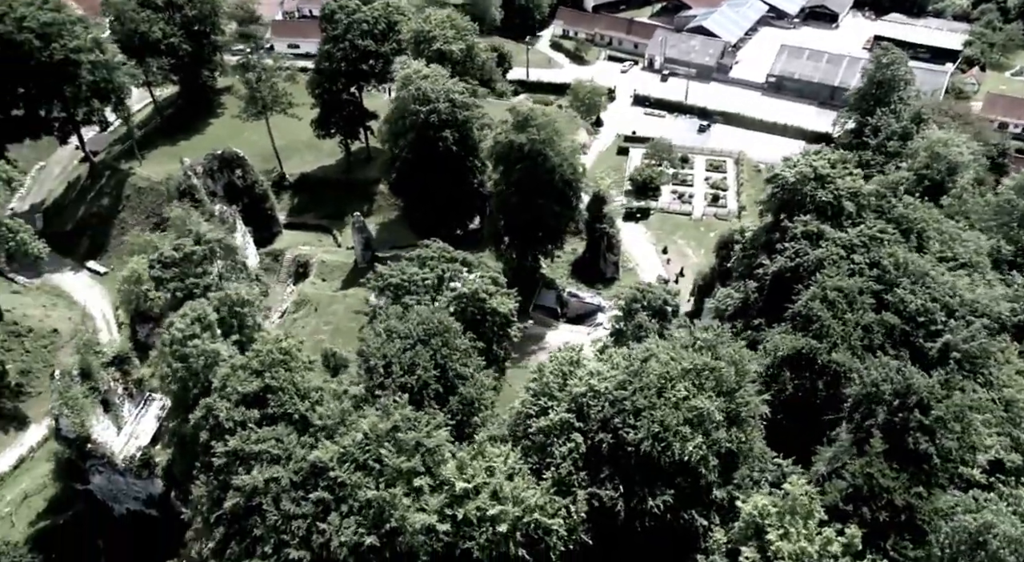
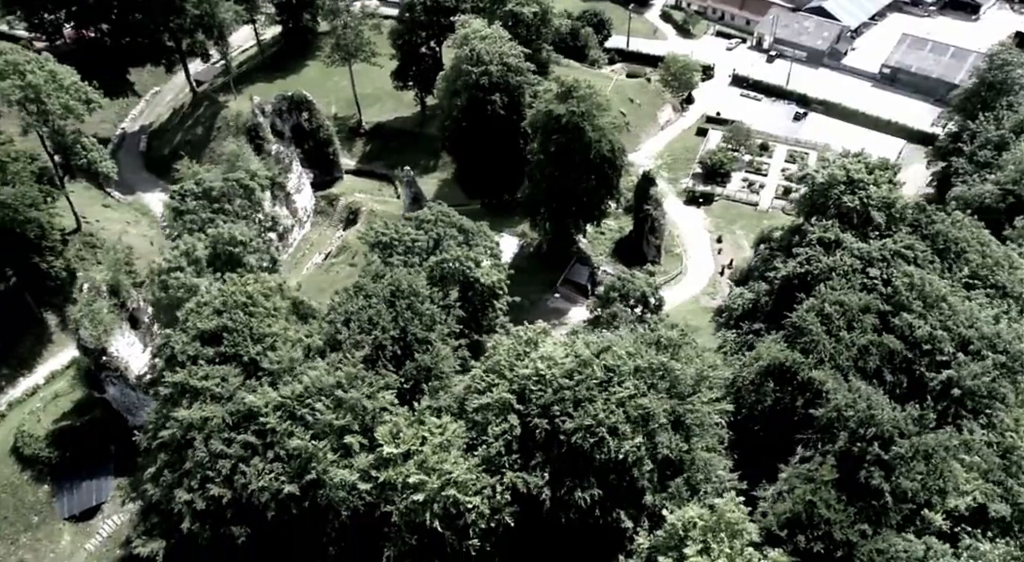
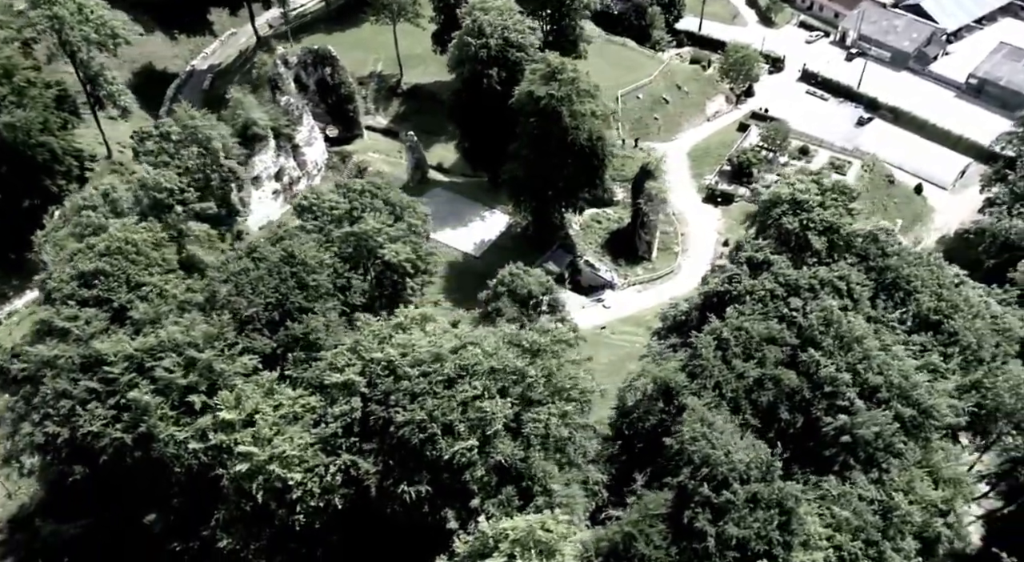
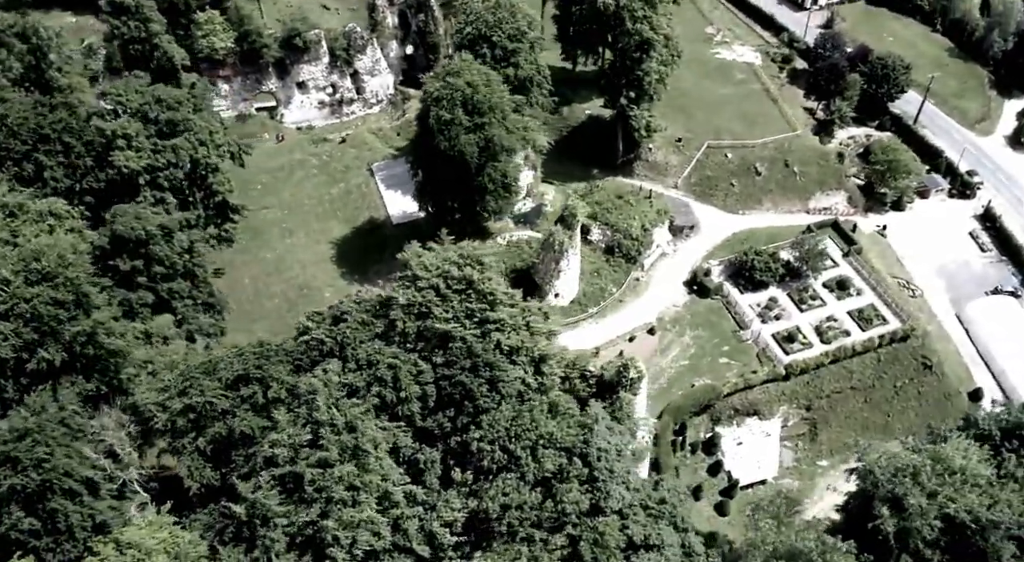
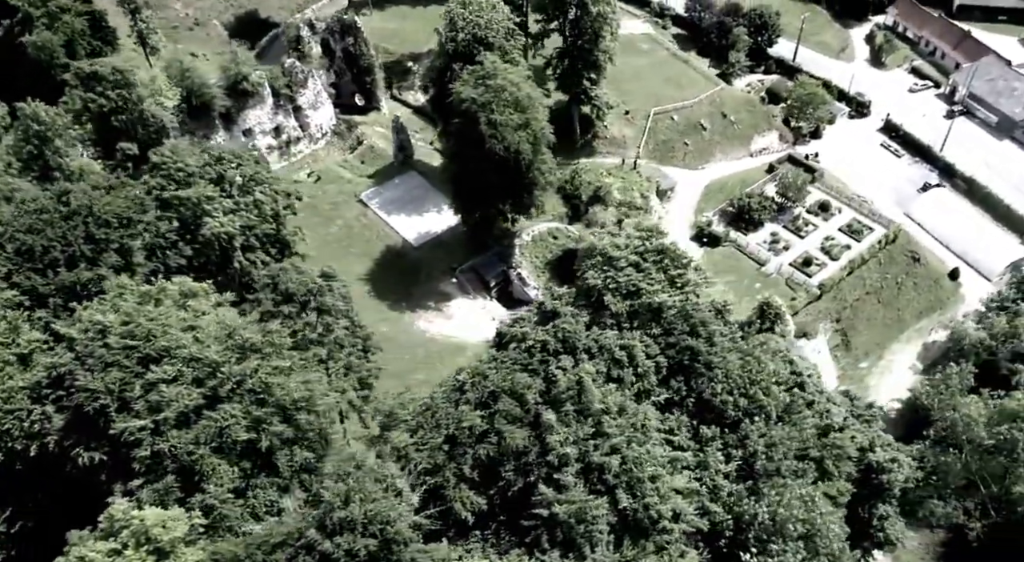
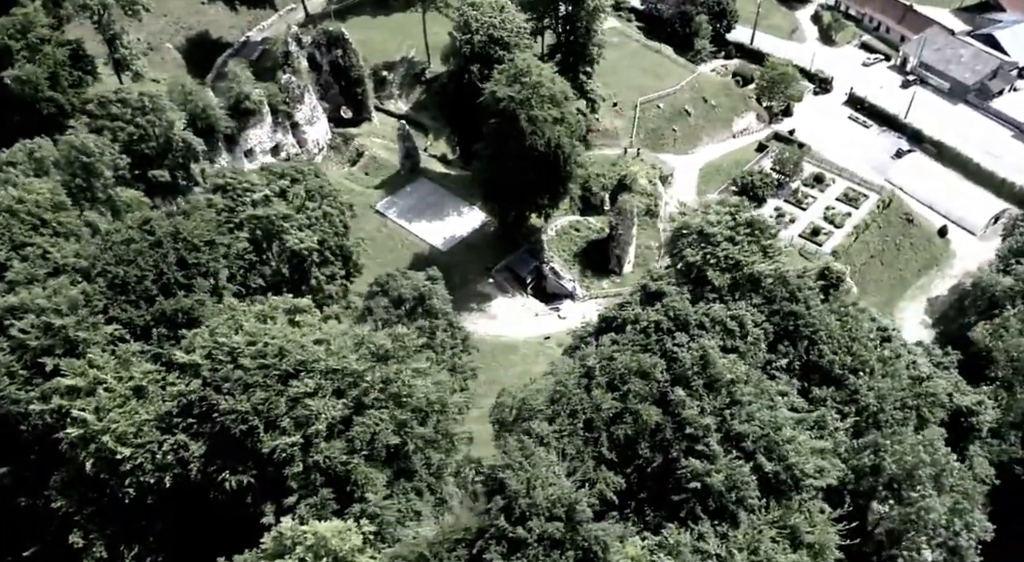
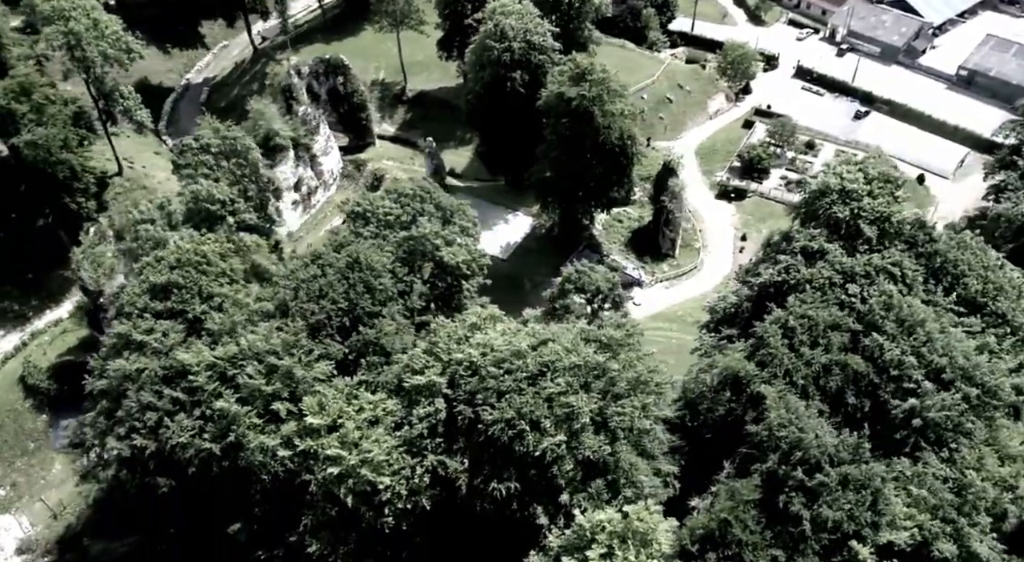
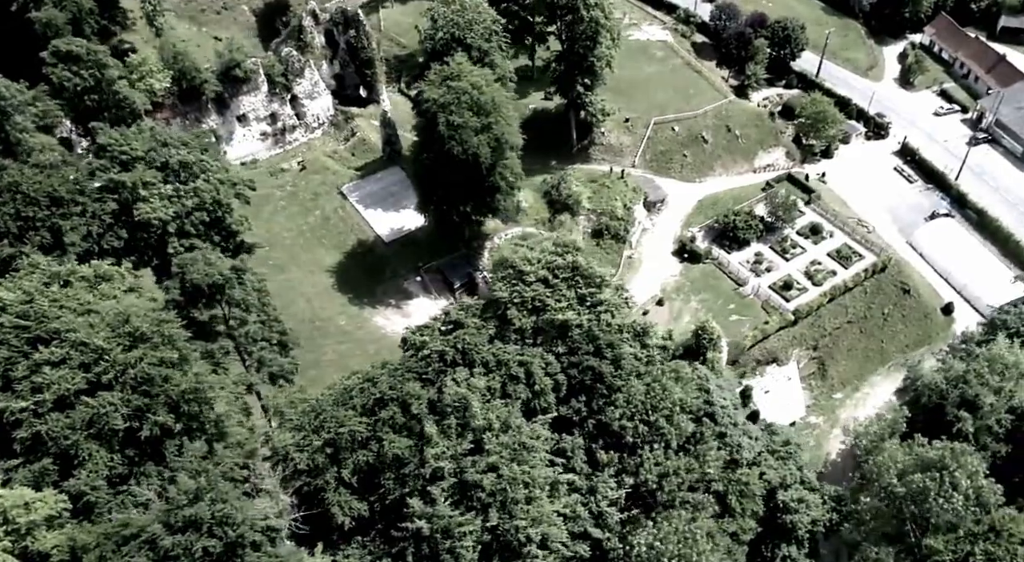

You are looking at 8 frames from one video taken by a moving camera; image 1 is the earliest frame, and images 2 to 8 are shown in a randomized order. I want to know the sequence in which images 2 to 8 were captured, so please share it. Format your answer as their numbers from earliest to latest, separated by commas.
2, 7, 3, 6, 5, 8, 4
